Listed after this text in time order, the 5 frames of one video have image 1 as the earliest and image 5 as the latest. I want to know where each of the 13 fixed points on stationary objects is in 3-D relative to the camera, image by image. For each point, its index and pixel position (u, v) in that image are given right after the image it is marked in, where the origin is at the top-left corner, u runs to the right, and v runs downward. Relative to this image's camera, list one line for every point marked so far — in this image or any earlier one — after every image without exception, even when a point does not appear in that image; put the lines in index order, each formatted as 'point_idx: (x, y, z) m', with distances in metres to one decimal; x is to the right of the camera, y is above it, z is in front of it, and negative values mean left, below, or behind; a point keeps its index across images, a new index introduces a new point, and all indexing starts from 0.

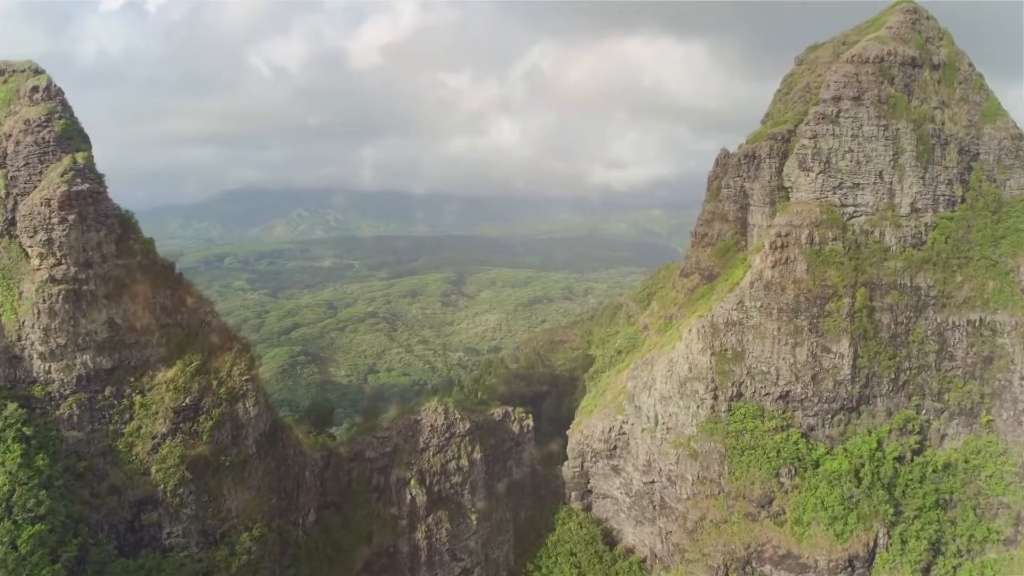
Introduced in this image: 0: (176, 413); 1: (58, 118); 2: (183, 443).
0: (-10.5, -3.9, +19.7) m
1: (-14.3, +5.4, +19.9) m
2: (-10.2, -4.8, +19.6) m
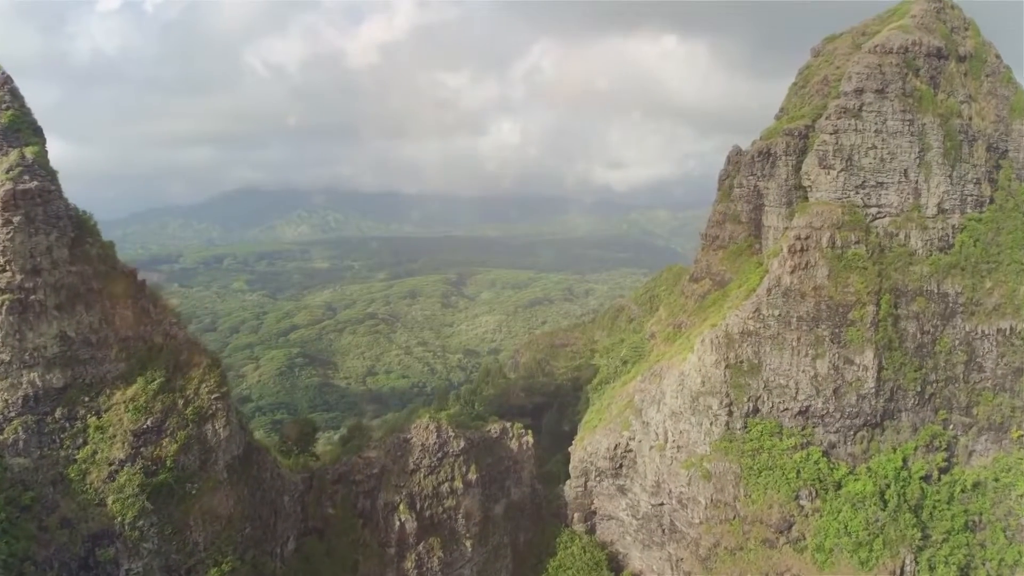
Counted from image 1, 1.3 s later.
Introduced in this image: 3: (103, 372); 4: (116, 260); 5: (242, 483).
0: (-10.6, -4.2, +17.7) m
1: (-14.4, +5.1, +18.0) m
2: (-10.3, -5.1, +17.7) m
3: (-11.7, -2.4, +18.0) m
4: (-12.1, +0.9, +19.4) m
5: (-8.4, -6.1, +19.8) m
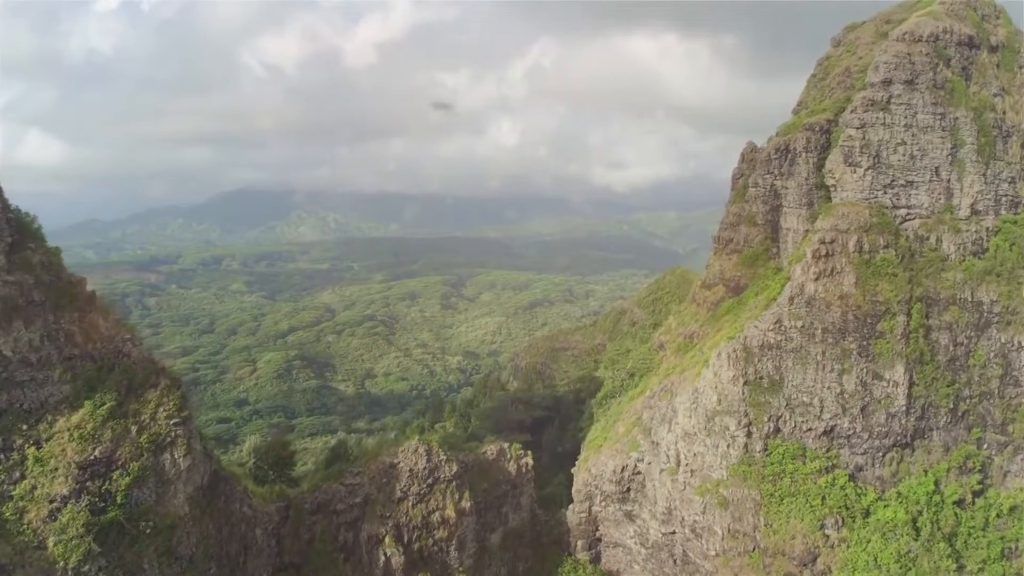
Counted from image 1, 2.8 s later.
0: (-10.6, -4.5, +15.6) m
1: (-14.5, +4.8, +15.8) m
2: (-10.4, -5.4, +15.5) m
3: (-11.8, -2.7, +15.9) m
4: (-12.2, +0.5, +17.2) m
5: (-8.5, -6.4, +17.7) m
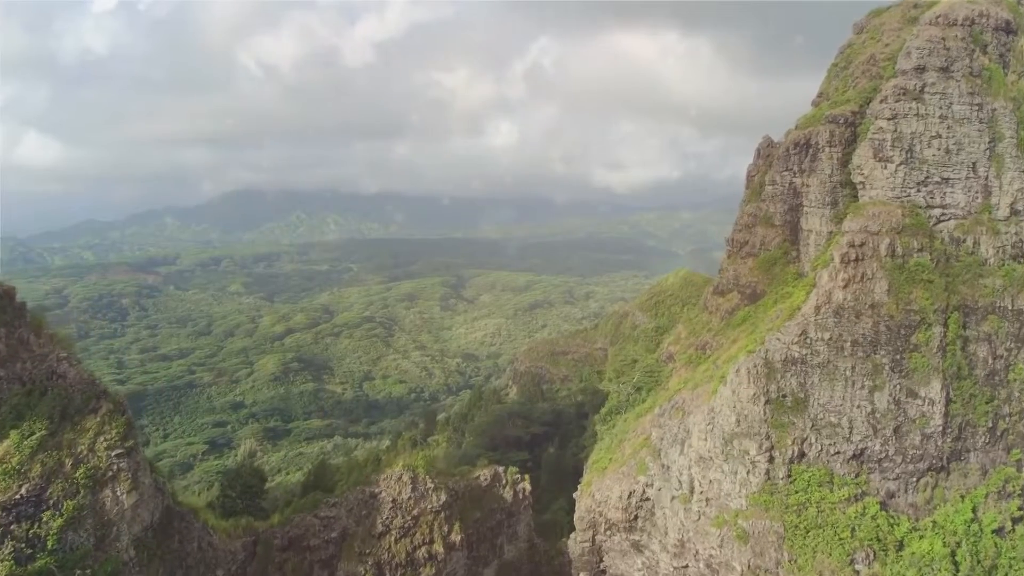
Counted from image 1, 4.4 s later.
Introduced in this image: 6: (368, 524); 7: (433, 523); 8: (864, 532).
0: (-10.8, -4.7, +13.3) m
1: (-14.6, +4.5, +13.6) m
2: (-10.5, -5.6, +13.3) m
3: (-11.9, -3.0, +13.7) m
4: (-12.4, +0.3, +15.0) m
5: (-8.7, -6.7, +15.4) m
6: (-4.3, -7.1, +19.2) m
7: (-2.5, -7.2, +19.6) m
8: (+11.0, -7.6, +19.7) m
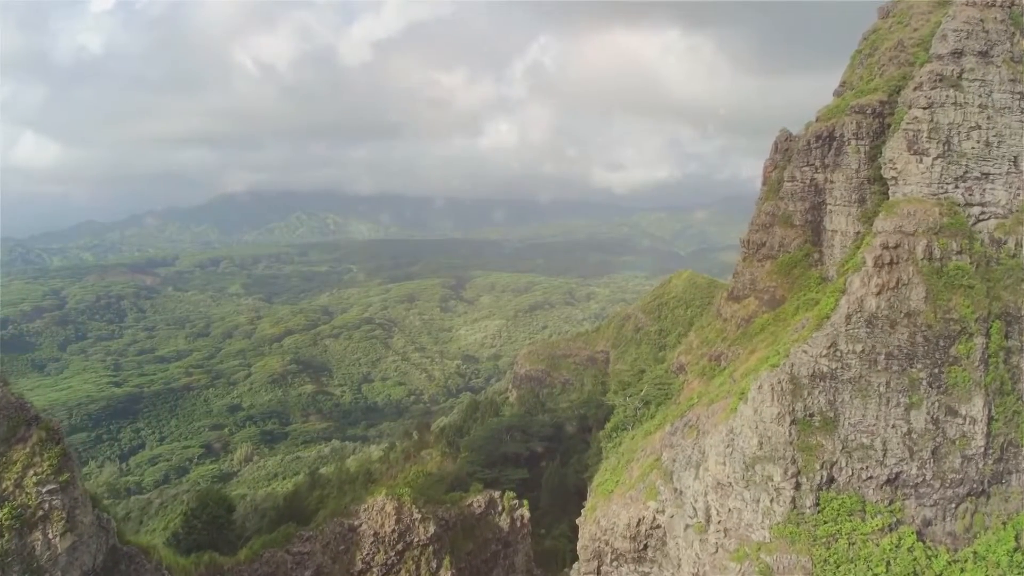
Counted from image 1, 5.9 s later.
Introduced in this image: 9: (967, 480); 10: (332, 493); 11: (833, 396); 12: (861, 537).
0: (-10.9, -4.9, +11.3) m
1: (-14.7, +4.3, +11.6) m
2: (-10.7, -5.8, +11.3) m
3: (-12.0, -3.2, +11.7) m
4: (-12.5, +0.1, +13.0) m
5: (-8.8, -6.9, +13.4) m
6: (-4.4, -7.3, +17.1) m
7: (-2.6, -7.4, +17.6) m
8: (+10.9, -7.8, +17.7) m
9: (+13.5, -5.7, +18.6) m
10: (-5.6, -6.4, +19.9) m
11: (+9.6, -3.2, +19.0) m
12: (+10.1, -7.1, +18.2) m
